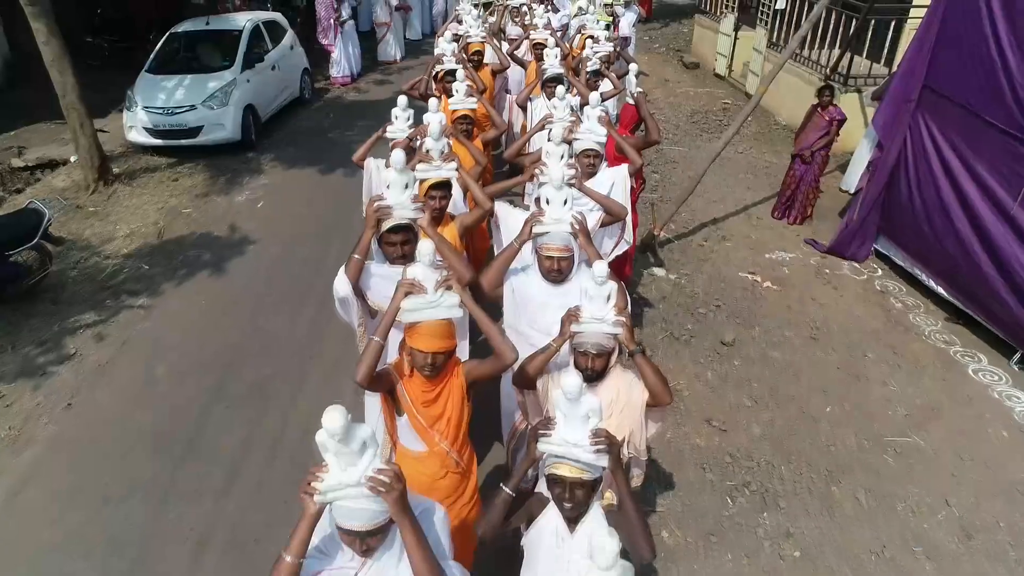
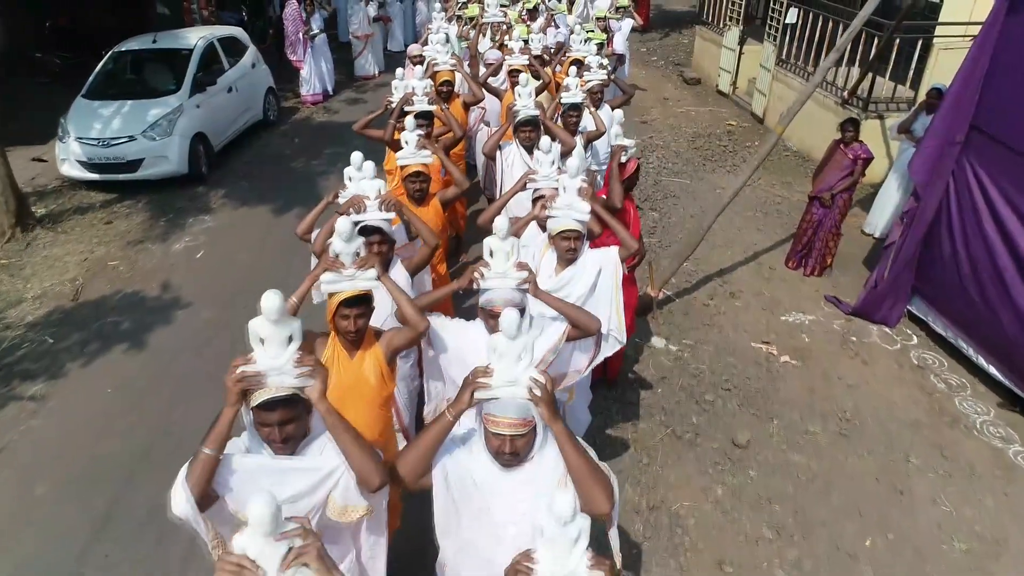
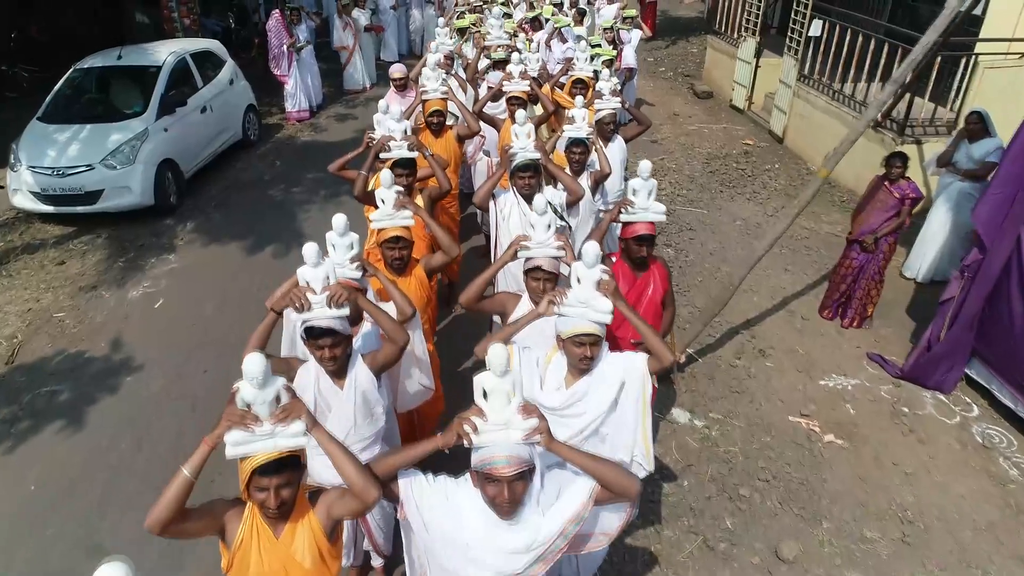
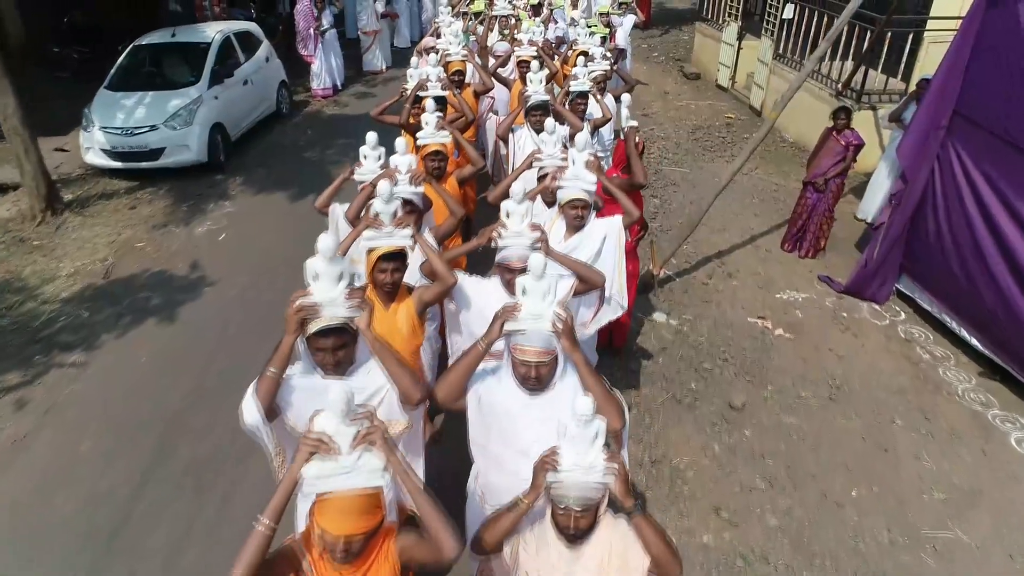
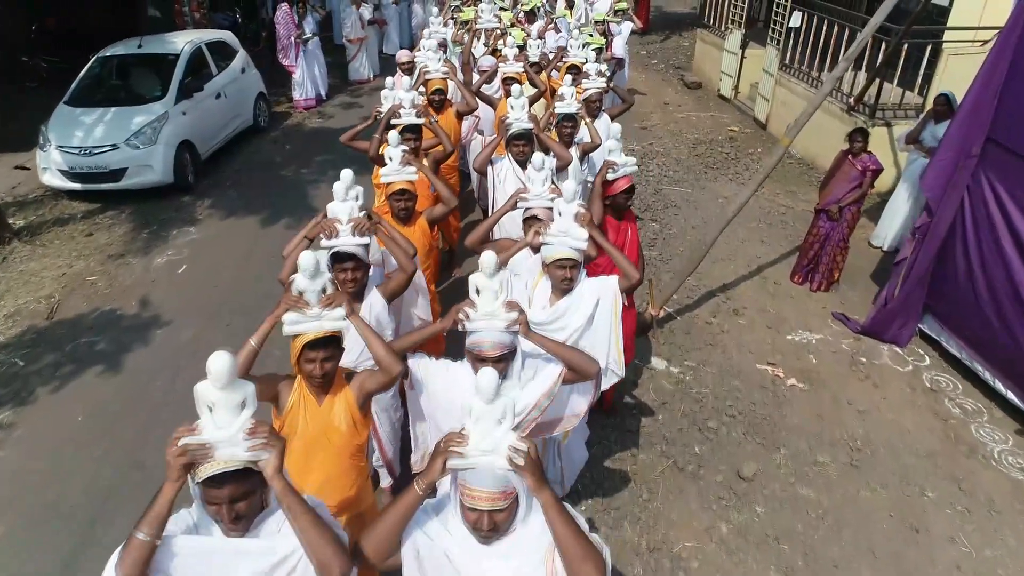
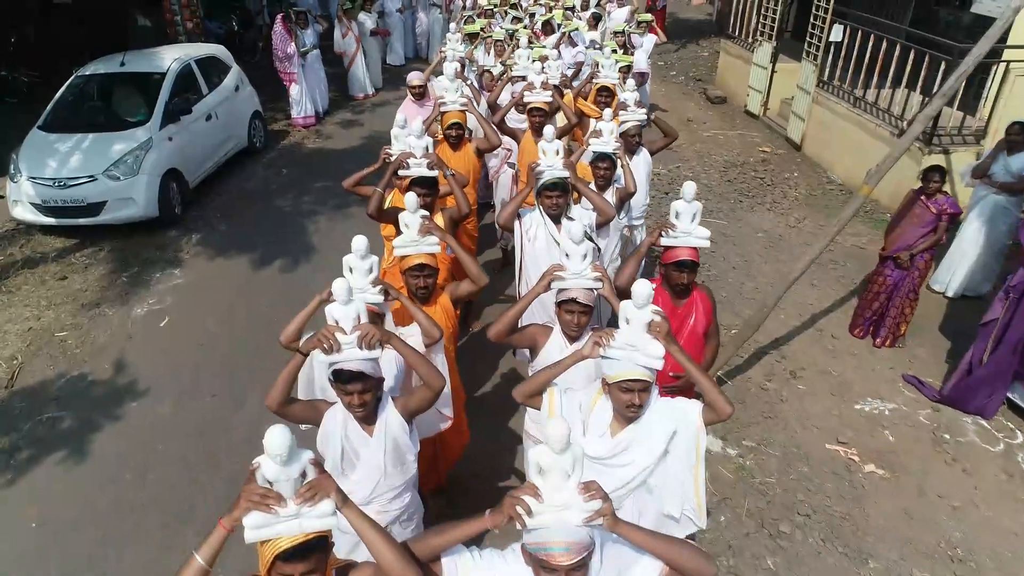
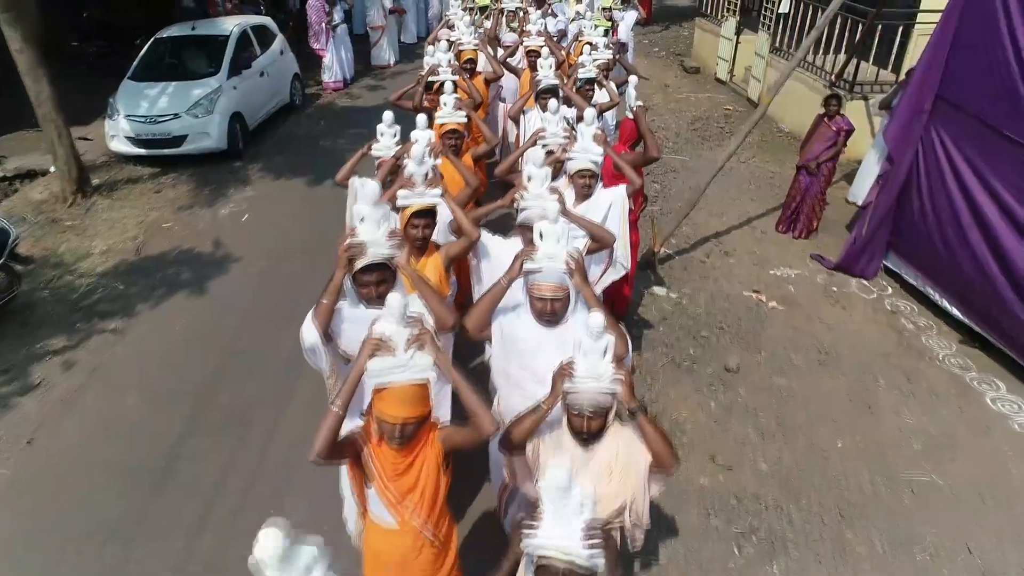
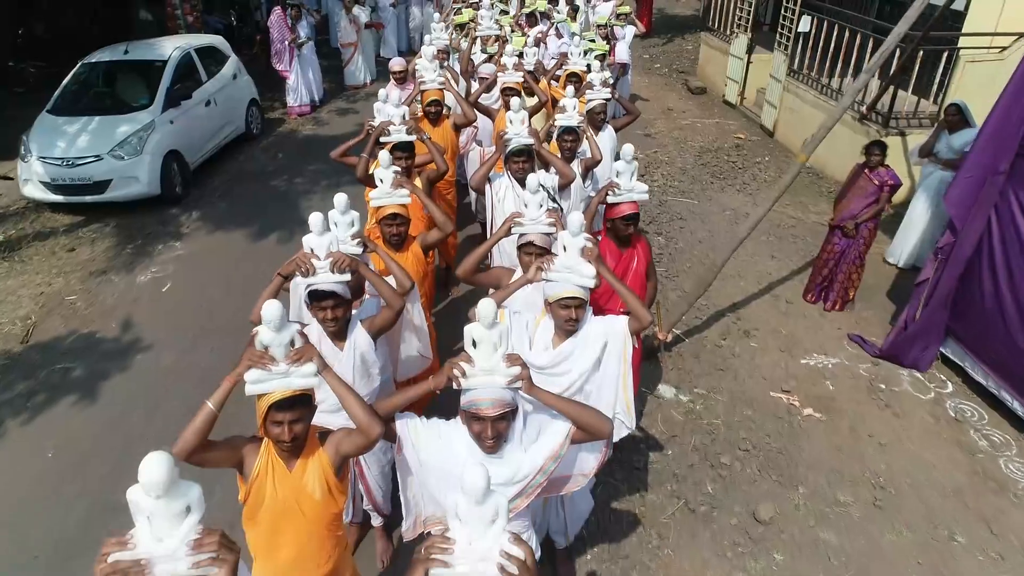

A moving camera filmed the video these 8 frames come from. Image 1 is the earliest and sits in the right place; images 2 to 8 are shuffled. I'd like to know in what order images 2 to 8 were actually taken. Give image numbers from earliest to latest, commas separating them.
7, 4, 2, 5, 8, 3, 6
